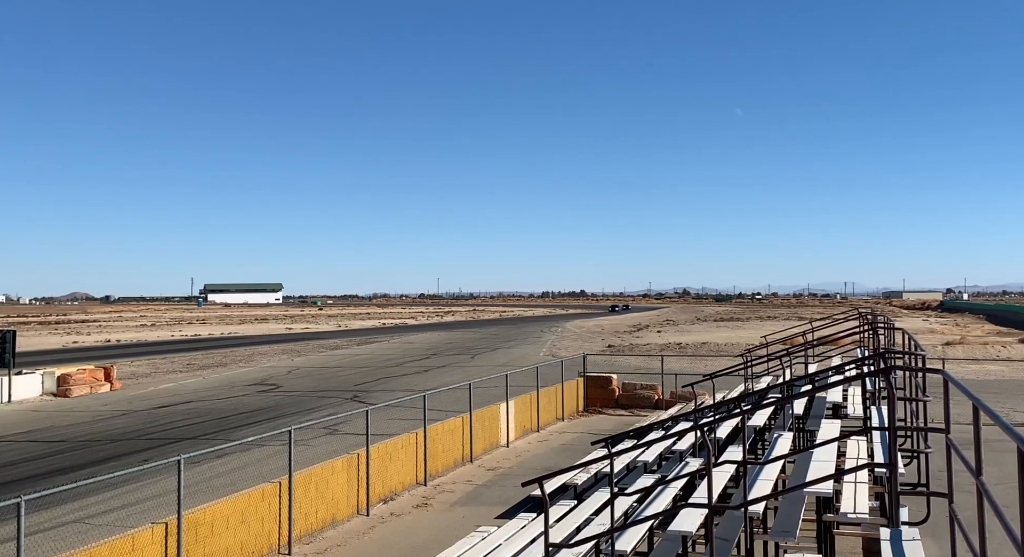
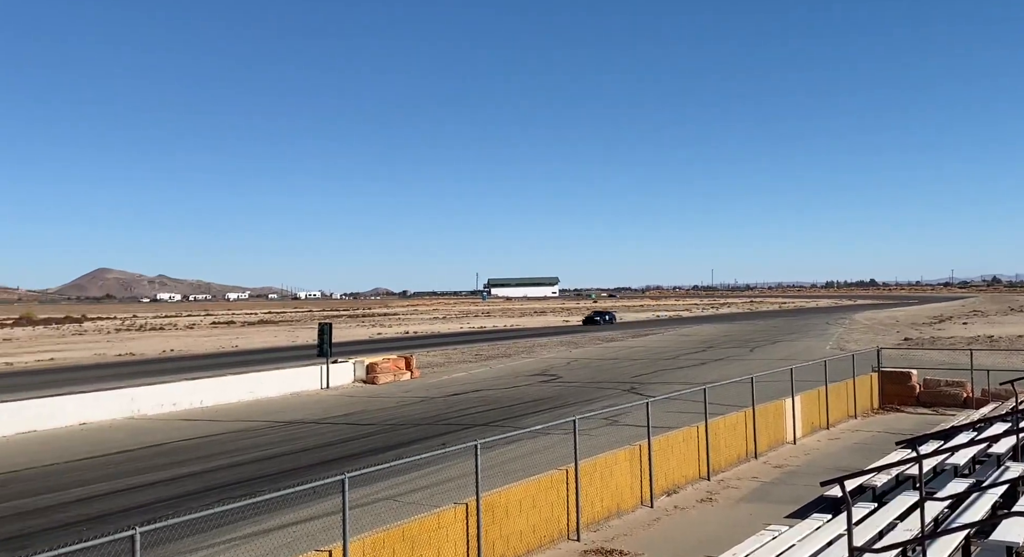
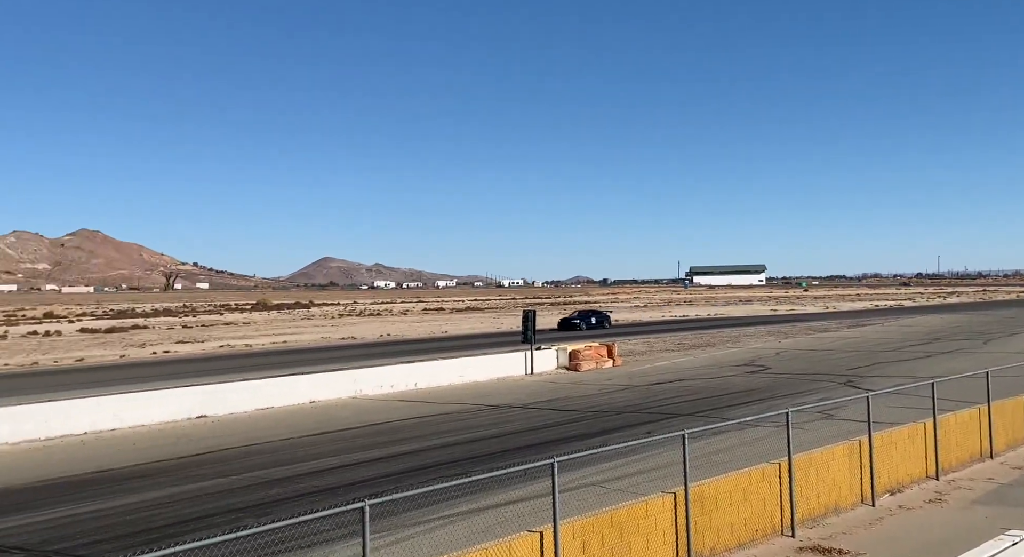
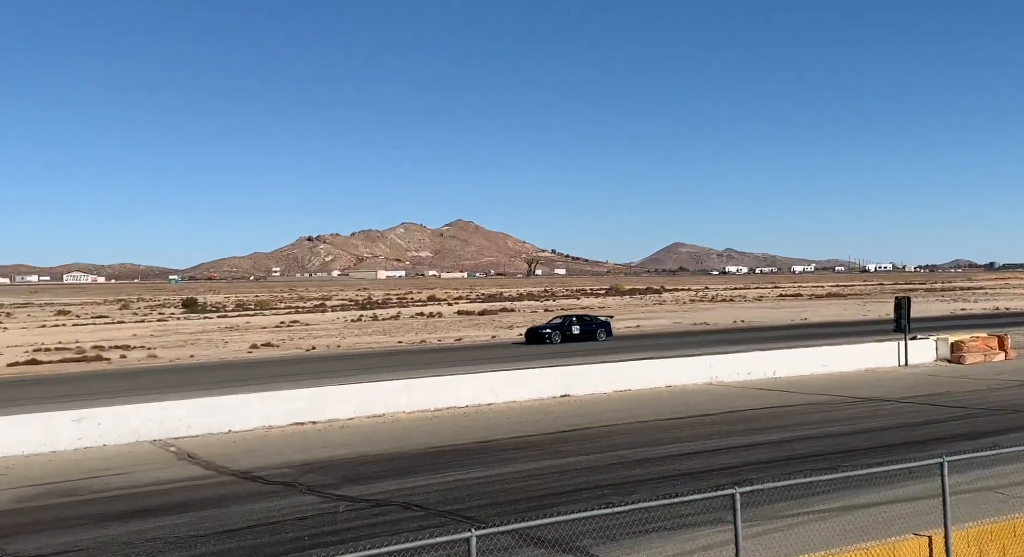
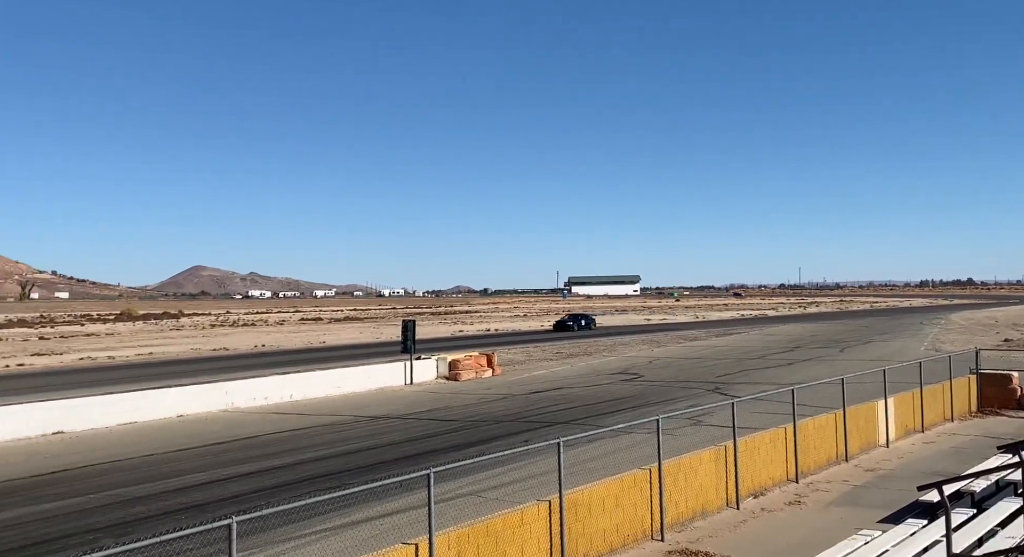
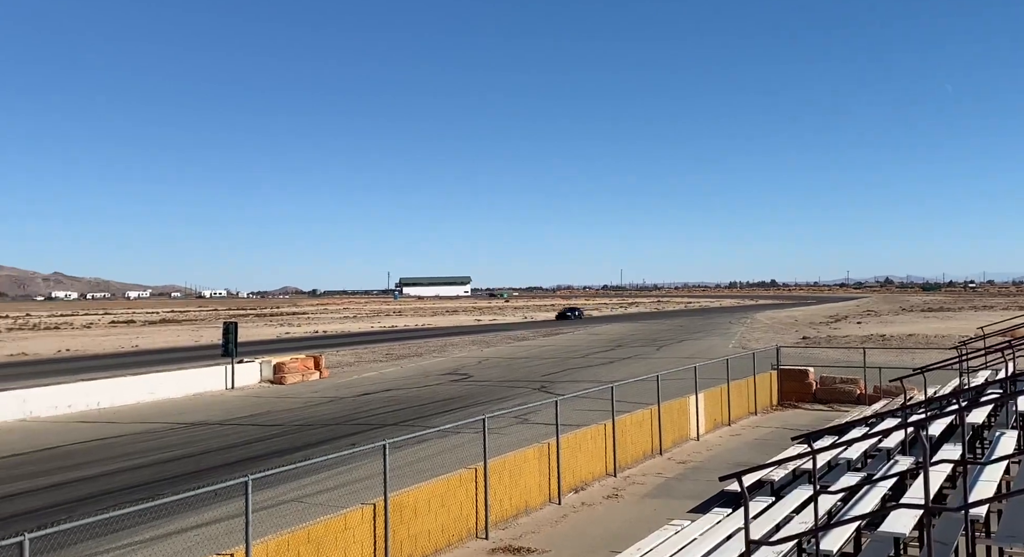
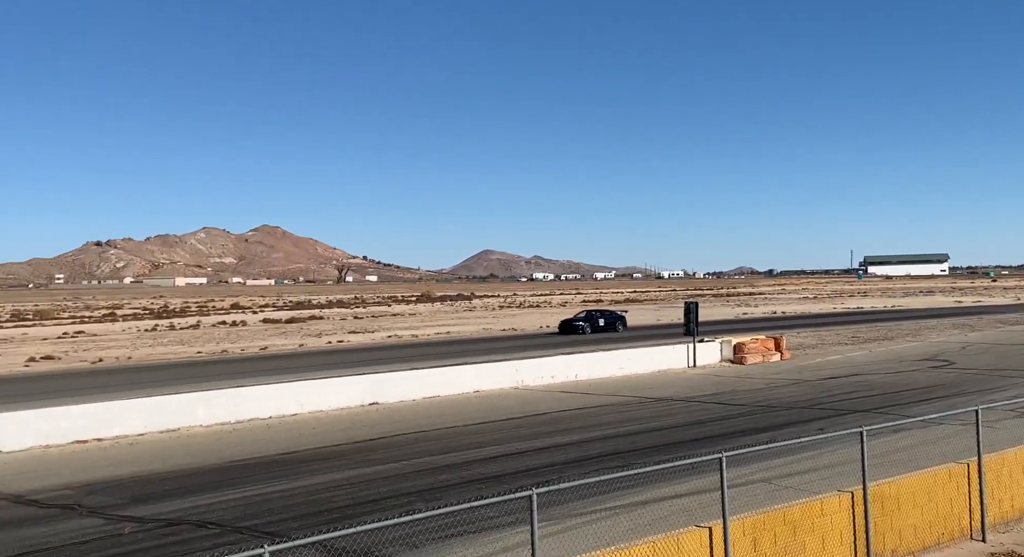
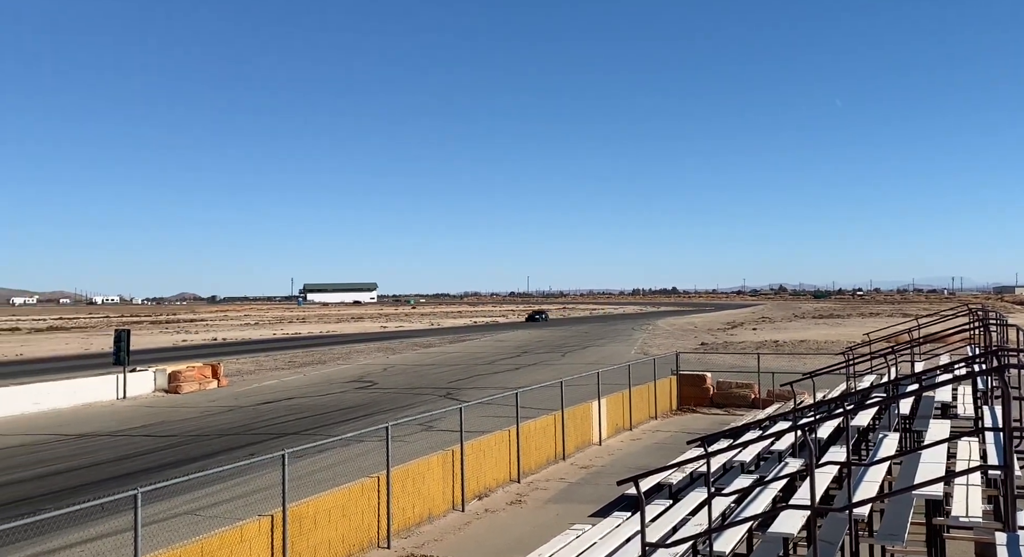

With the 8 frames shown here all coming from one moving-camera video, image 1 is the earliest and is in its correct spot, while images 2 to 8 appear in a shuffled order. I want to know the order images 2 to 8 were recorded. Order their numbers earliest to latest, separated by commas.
8, 6, 2, 5, 3, 7, 4
